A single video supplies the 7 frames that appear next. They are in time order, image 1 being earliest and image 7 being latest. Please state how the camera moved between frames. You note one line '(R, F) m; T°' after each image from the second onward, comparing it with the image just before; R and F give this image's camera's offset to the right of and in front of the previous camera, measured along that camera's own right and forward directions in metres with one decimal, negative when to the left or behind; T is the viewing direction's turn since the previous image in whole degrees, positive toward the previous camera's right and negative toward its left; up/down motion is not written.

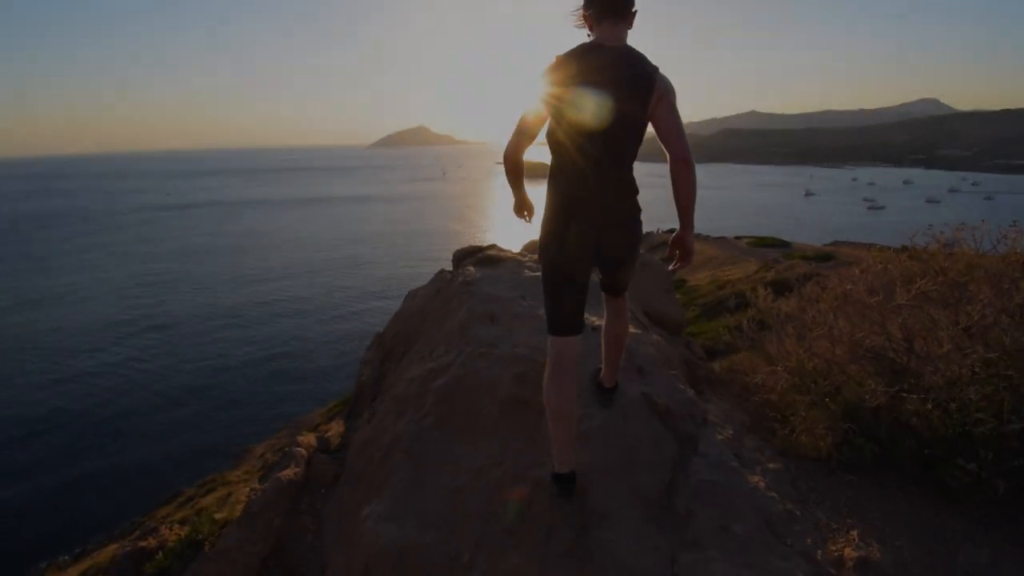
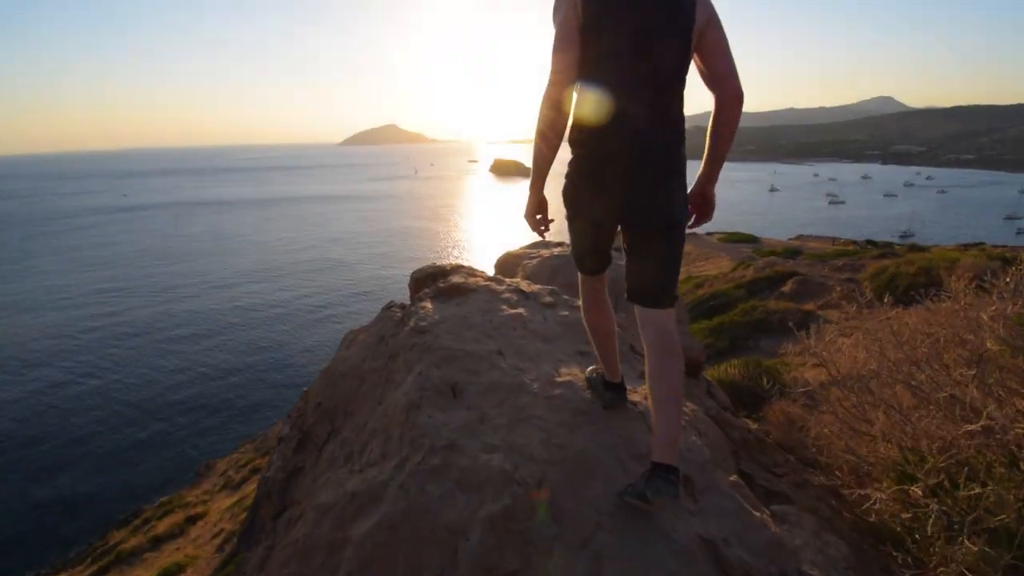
(0.0, +1.1) m; +3°
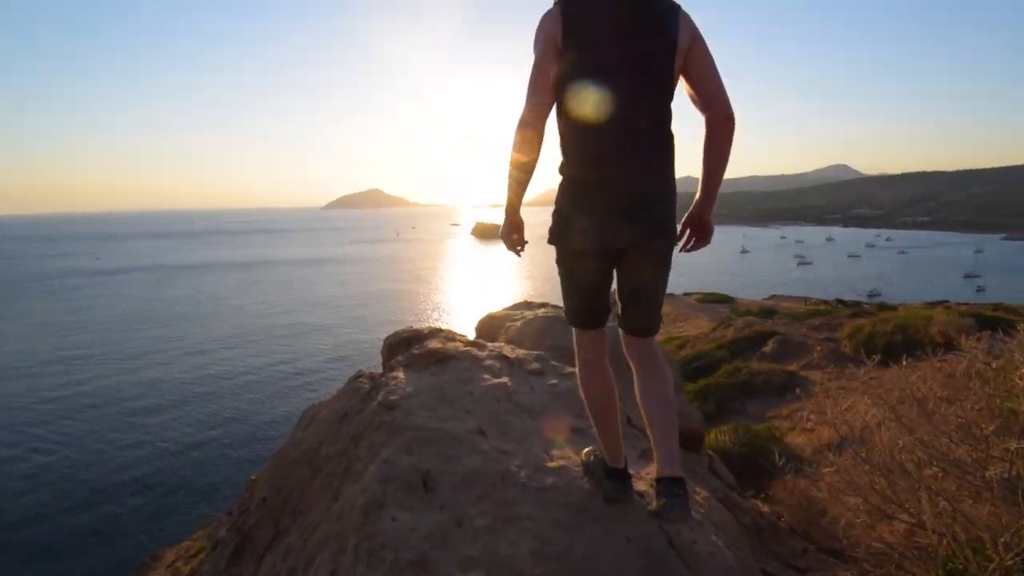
(0.0, +0.3) m; +2°
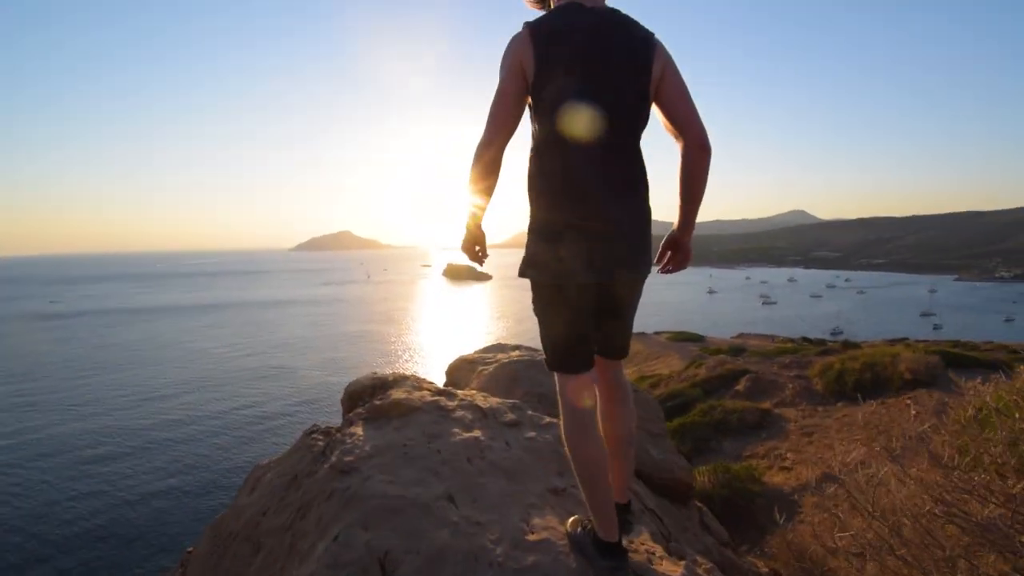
(0.0, +0.3) m; +3°
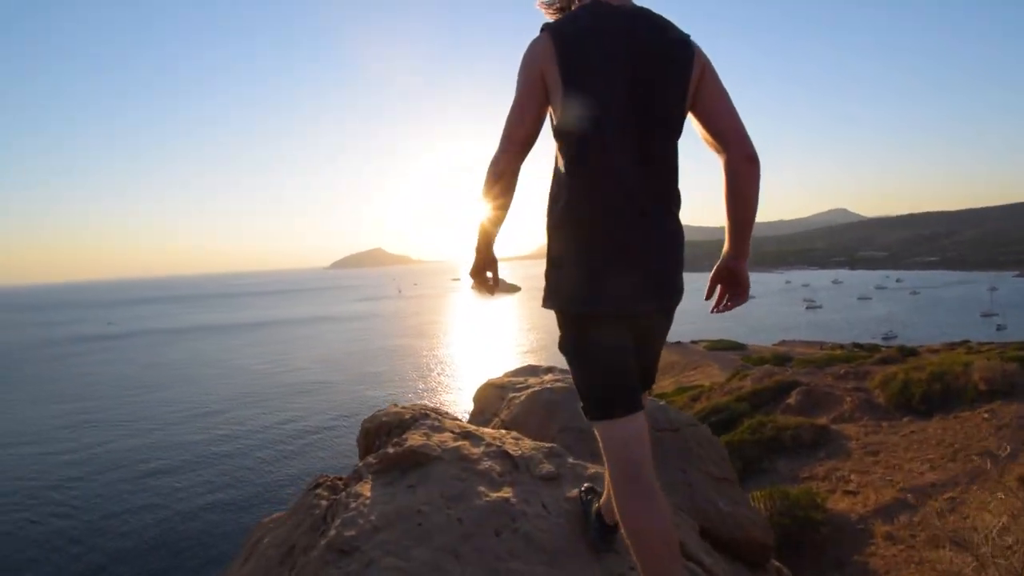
(0.0, +0.4) m; -3°
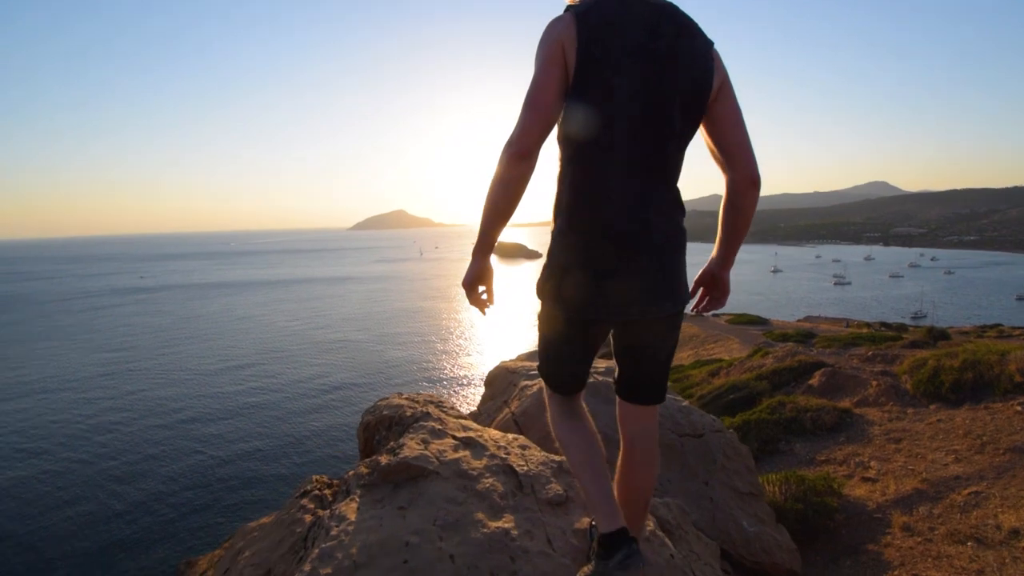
(0.0, +0.2) m; -2°
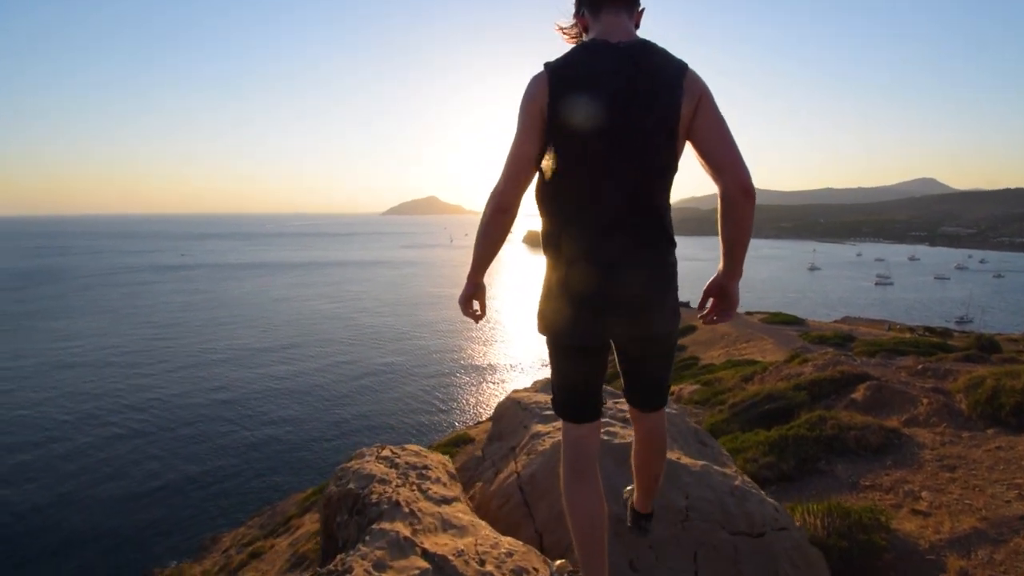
(+0.1, +0.7) m; -3°
